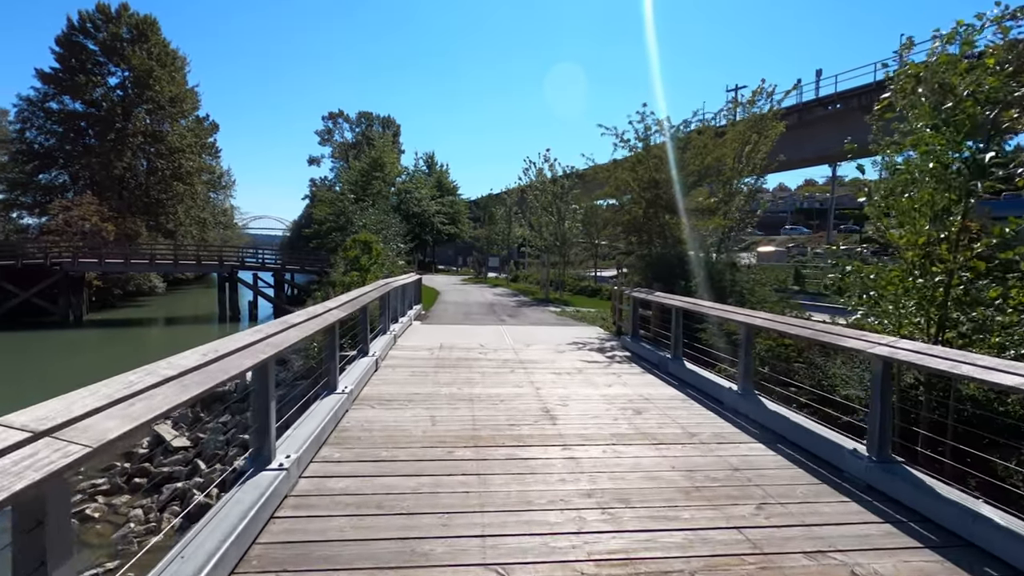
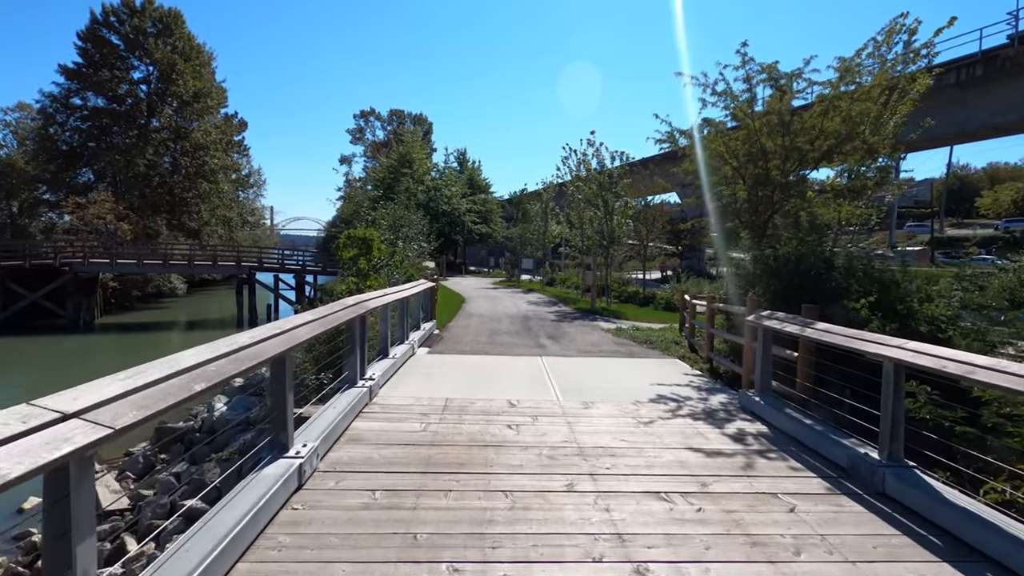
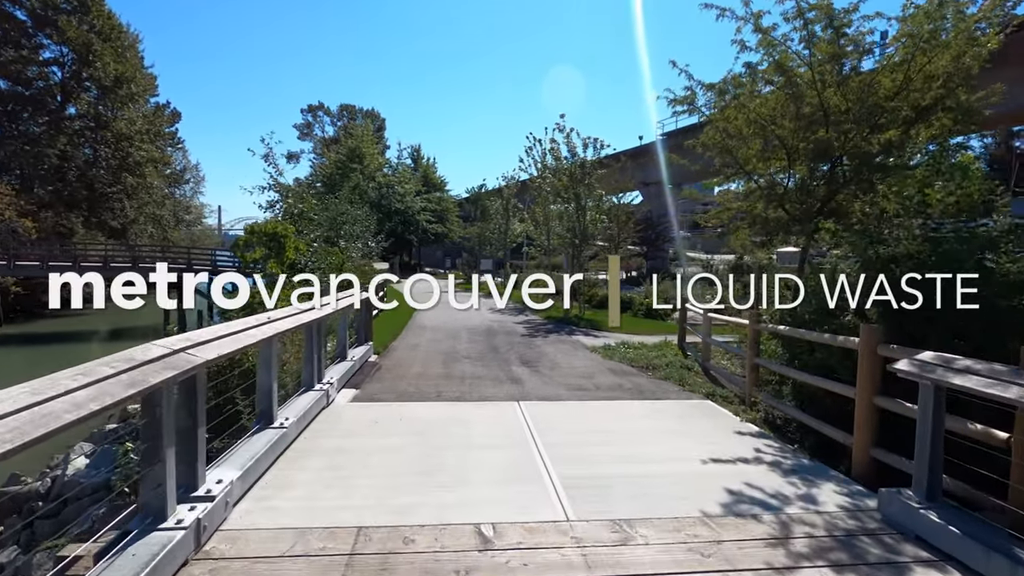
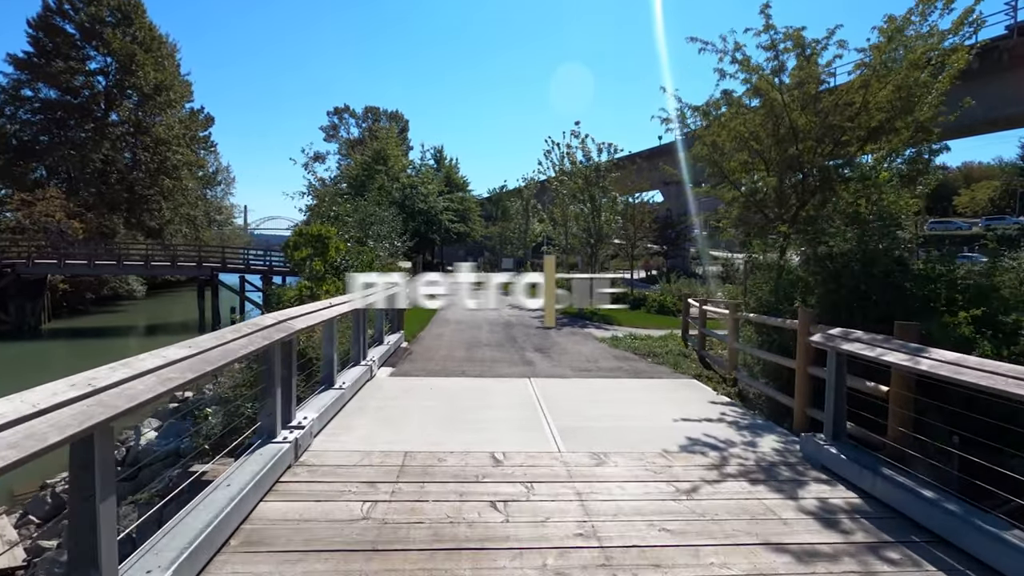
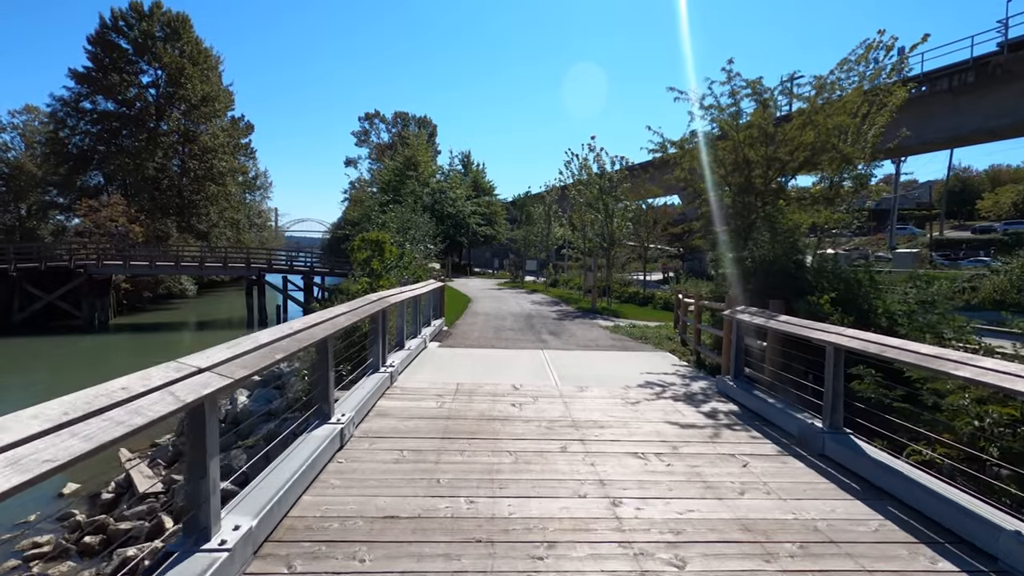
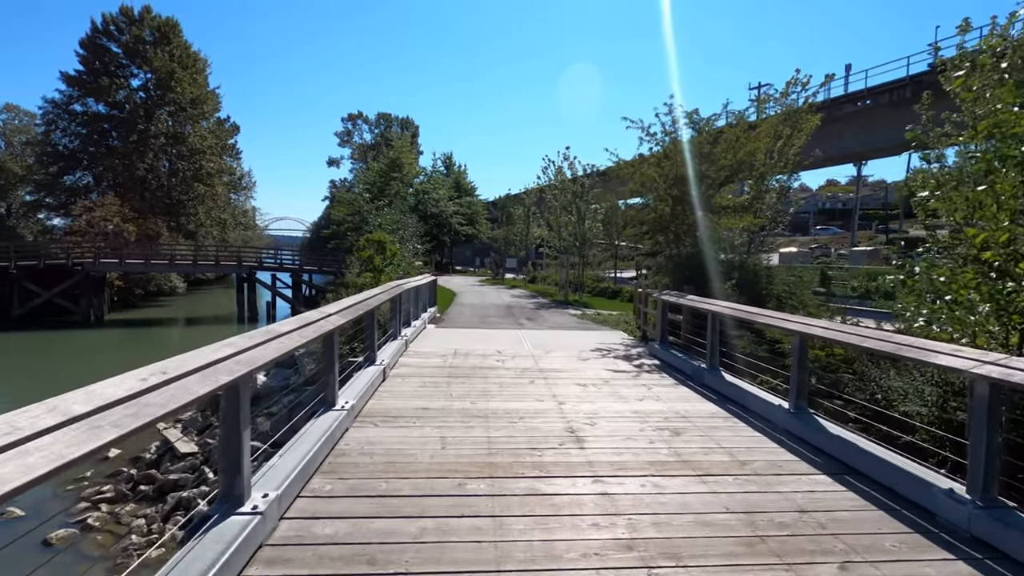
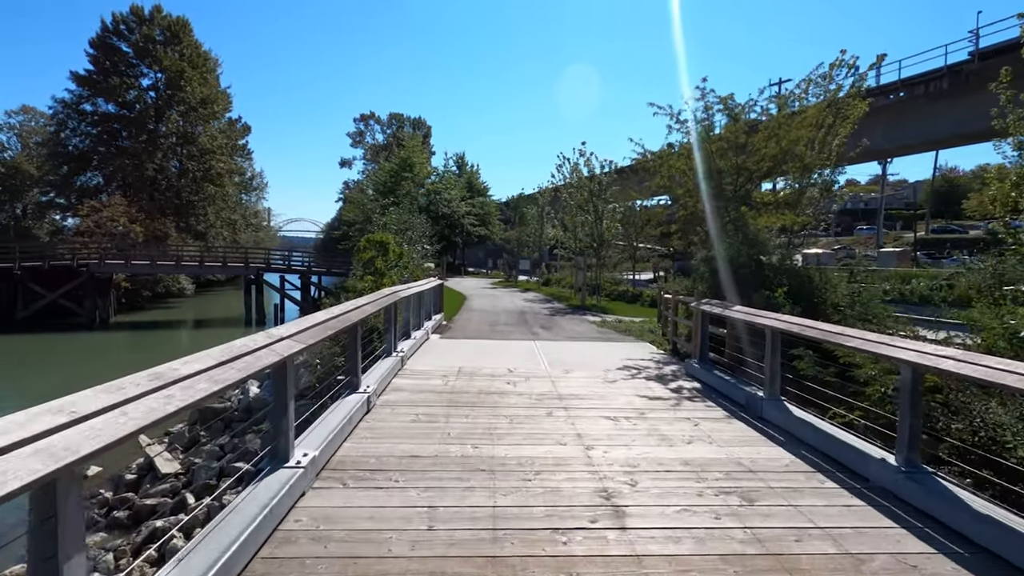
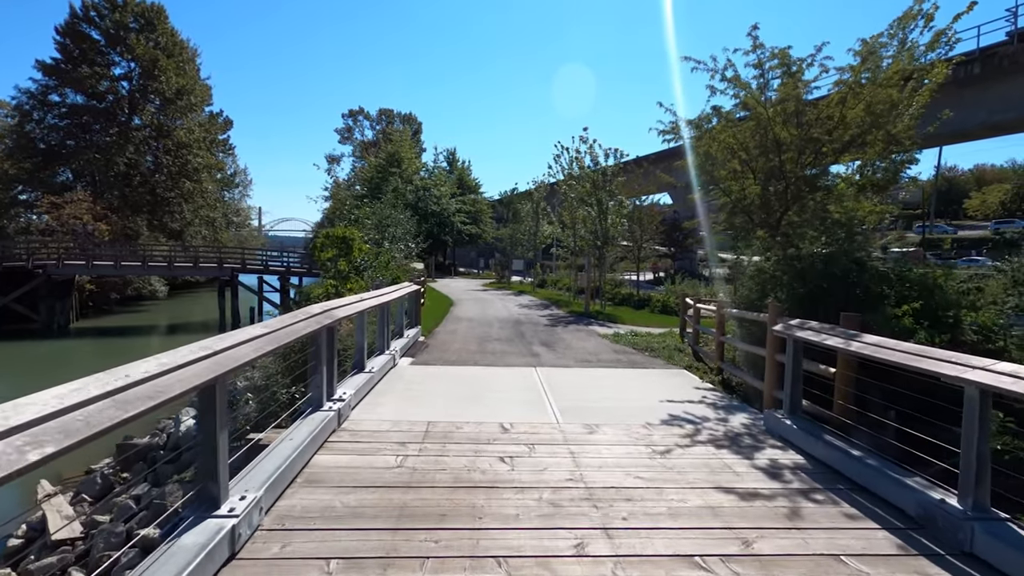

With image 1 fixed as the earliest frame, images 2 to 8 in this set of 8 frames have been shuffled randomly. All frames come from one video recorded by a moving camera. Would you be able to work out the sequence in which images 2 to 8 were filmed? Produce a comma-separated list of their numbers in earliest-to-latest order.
6, 7, 5, 2, 8, 4, 3
